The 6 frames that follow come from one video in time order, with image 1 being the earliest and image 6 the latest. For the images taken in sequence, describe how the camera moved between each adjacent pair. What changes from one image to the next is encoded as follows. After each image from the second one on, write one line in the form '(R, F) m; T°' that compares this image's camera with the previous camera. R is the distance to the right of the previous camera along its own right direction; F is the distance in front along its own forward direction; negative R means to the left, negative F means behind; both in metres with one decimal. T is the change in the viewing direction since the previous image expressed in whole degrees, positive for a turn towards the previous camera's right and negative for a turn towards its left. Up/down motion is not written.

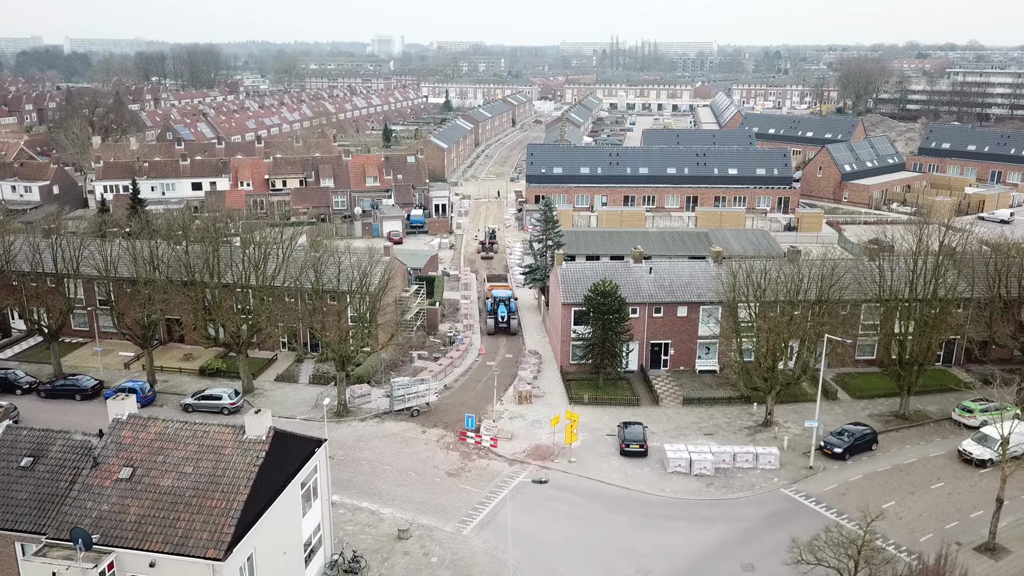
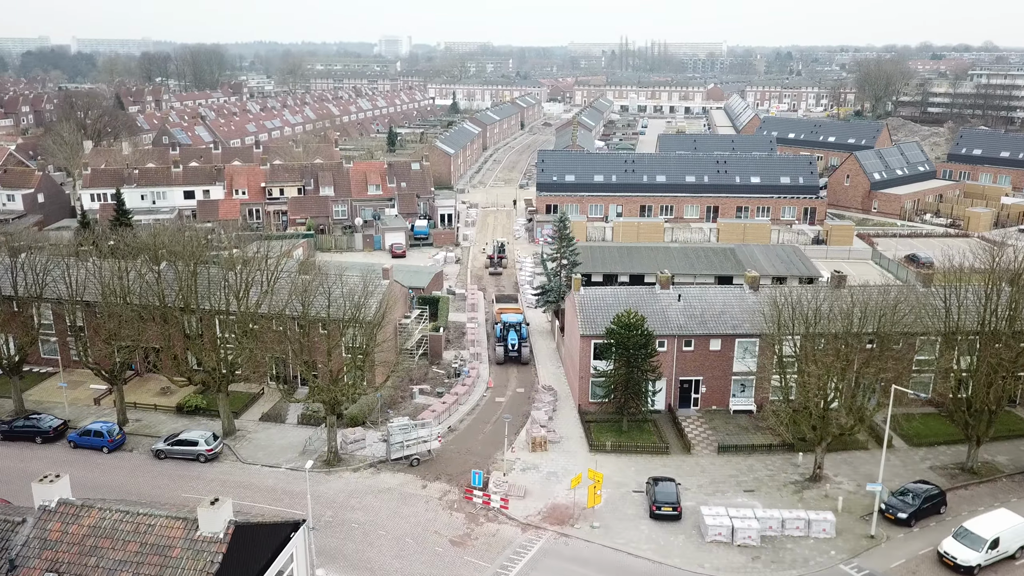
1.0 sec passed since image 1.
(-0.2, +3.6) m; 0°
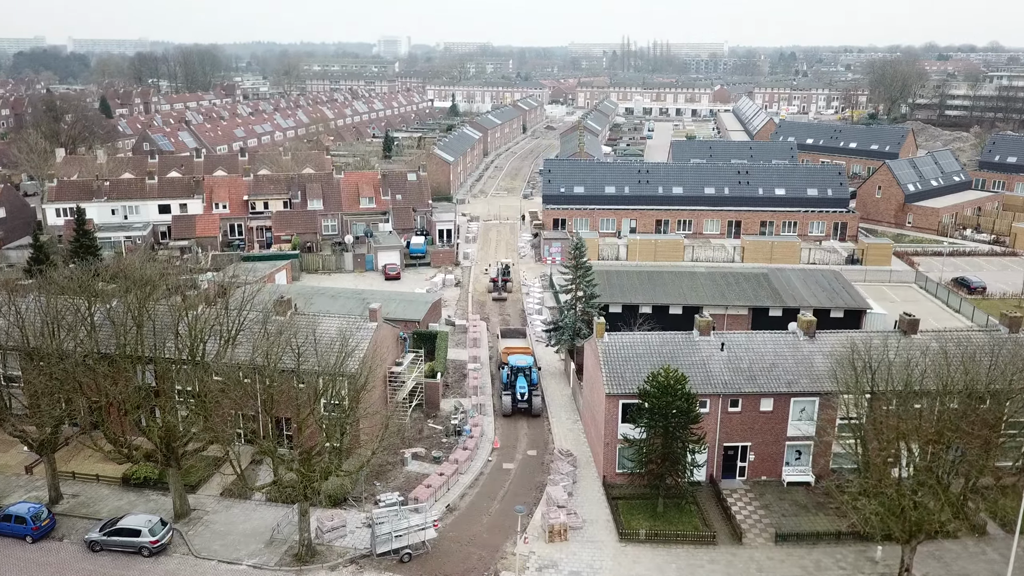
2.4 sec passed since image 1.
(-0.4, +5.1) m; 0°
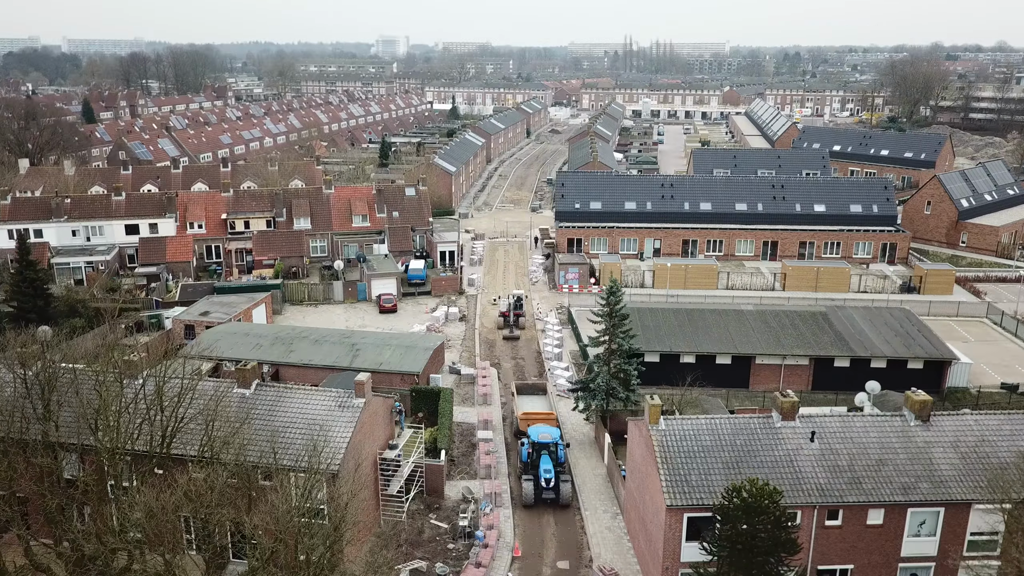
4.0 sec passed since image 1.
(-0.7, +6.1) m; 0°
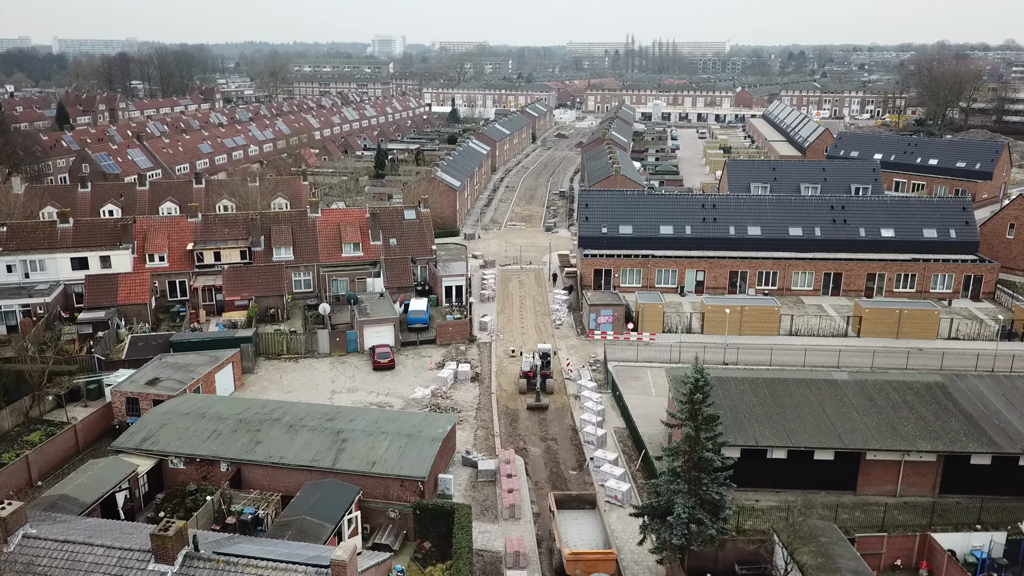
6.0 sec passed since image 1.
(-1.2, +7.9) m; 0°
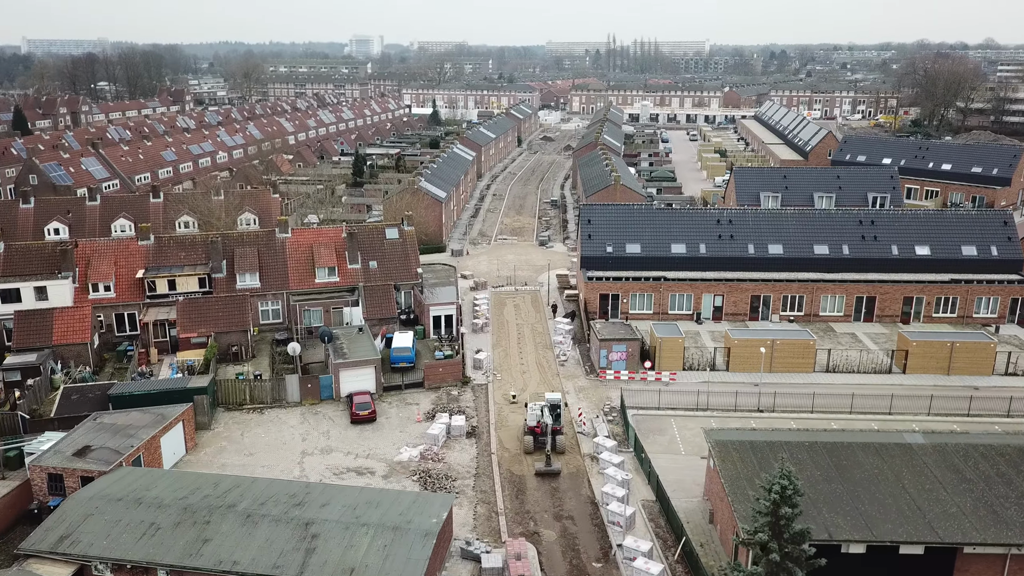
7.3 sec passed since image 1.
(-0.8, +5.1) m; +1°
